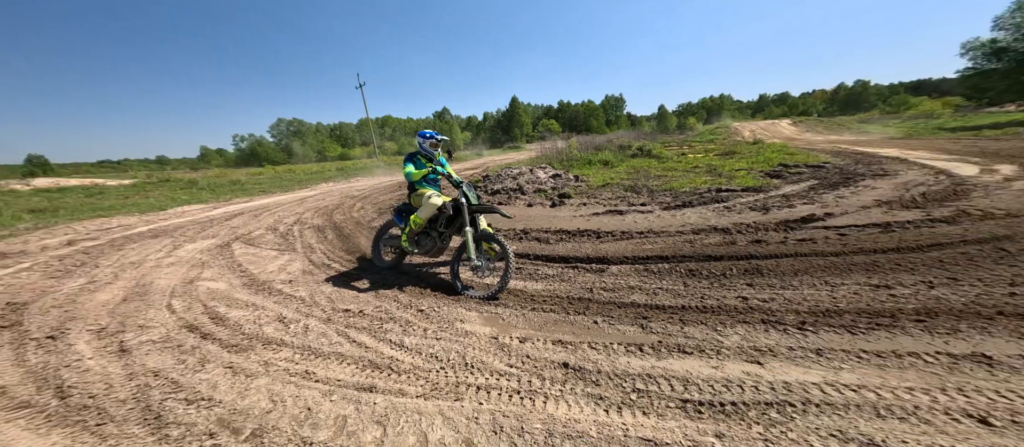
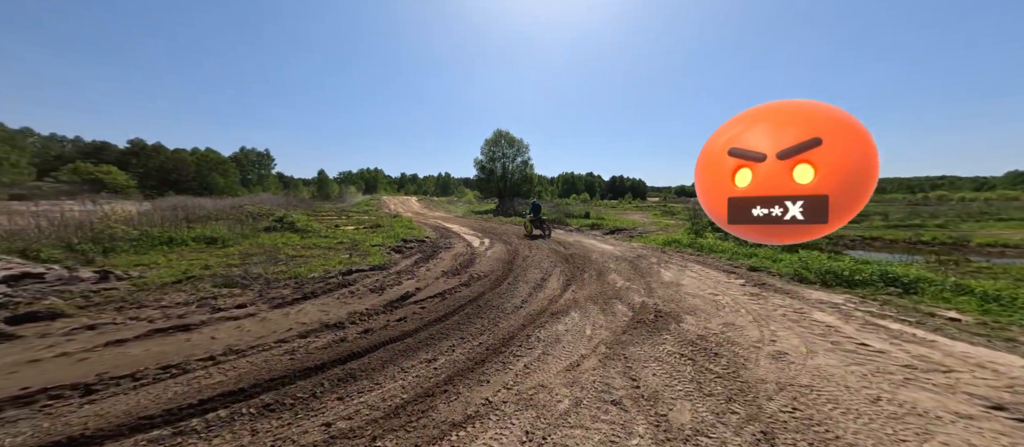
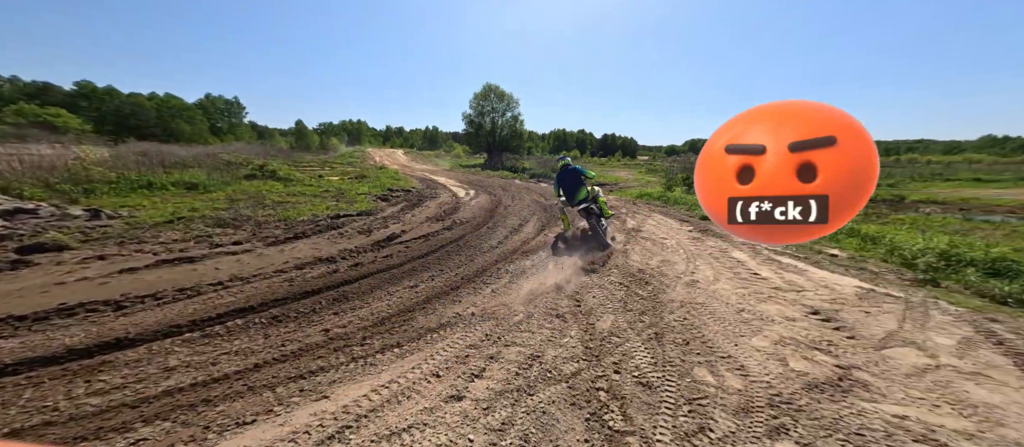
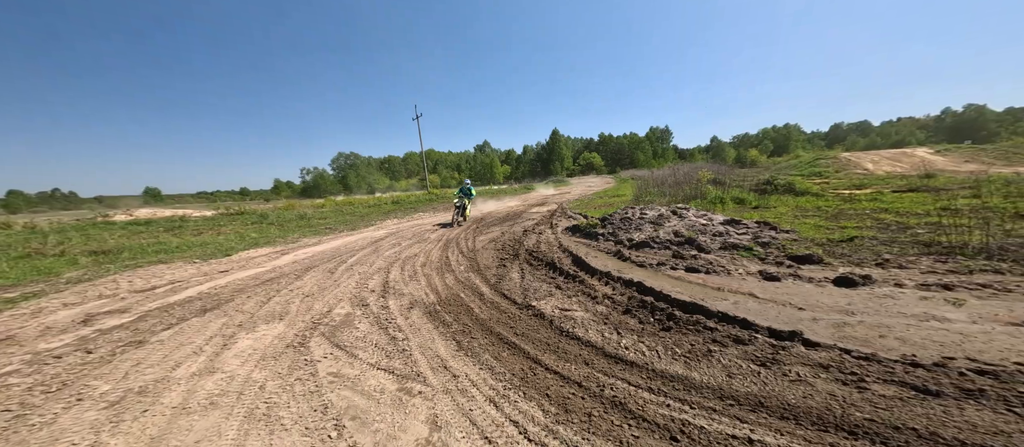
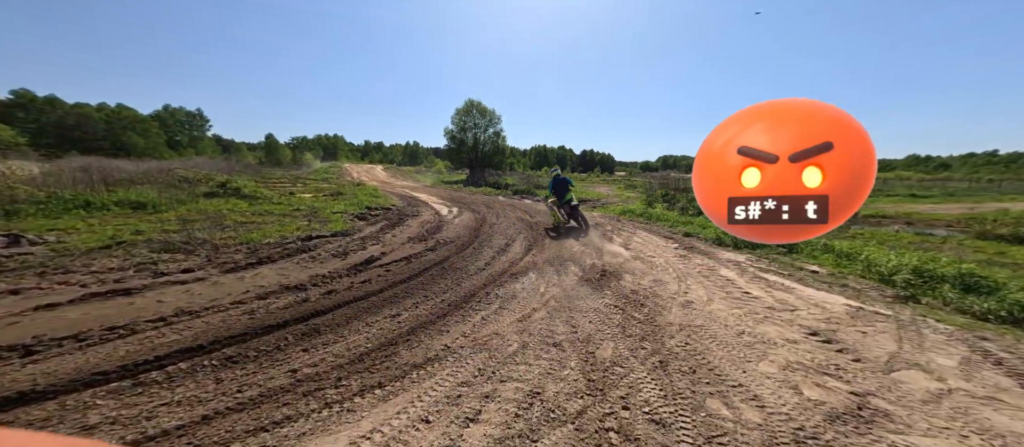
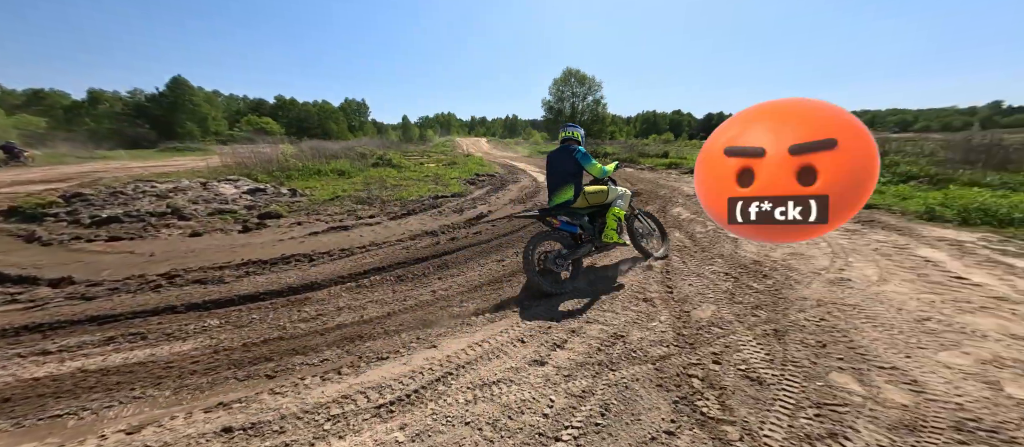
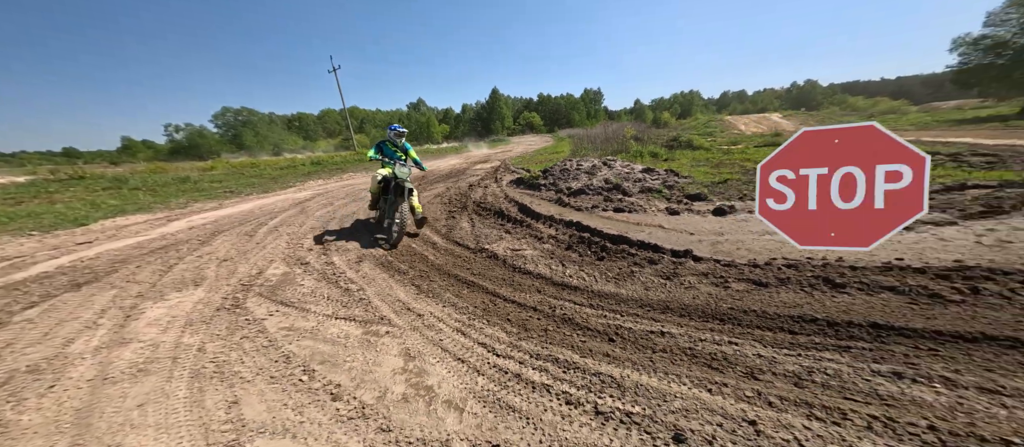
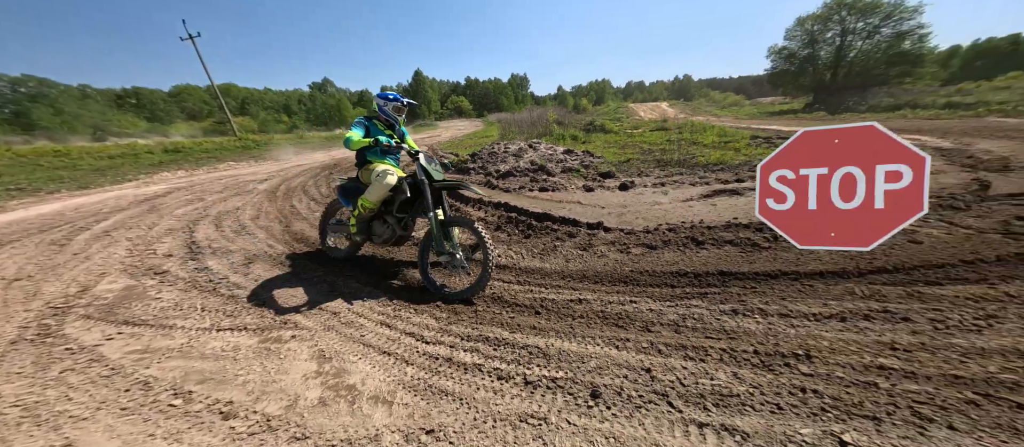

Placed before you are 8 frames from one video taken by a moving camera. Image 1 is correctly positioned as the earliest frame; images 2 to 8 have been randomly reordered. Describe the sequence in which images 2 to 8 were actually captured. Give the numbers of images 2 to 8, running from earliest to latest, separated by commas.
6, 3, 5, 2, 4, 7, 8
